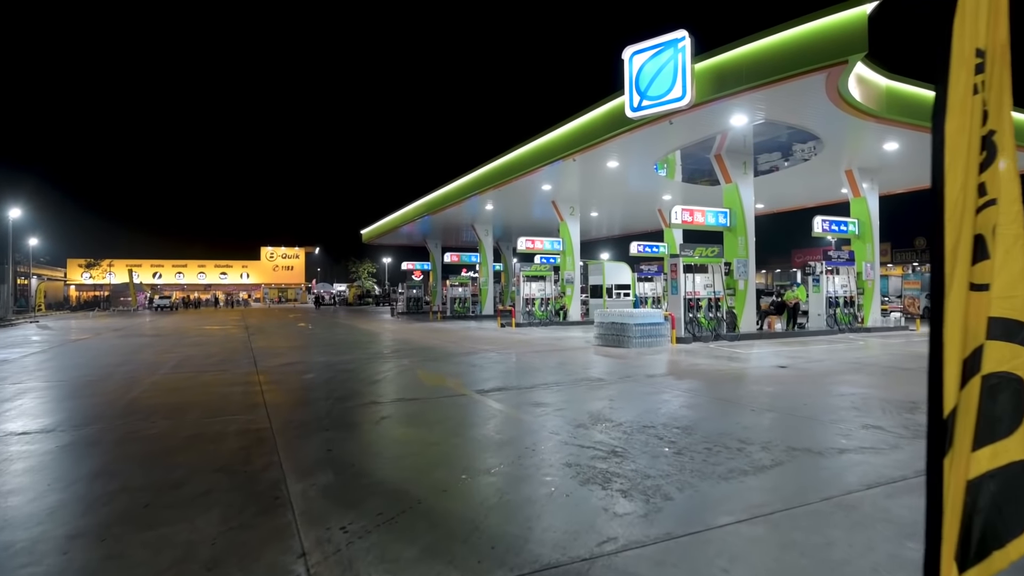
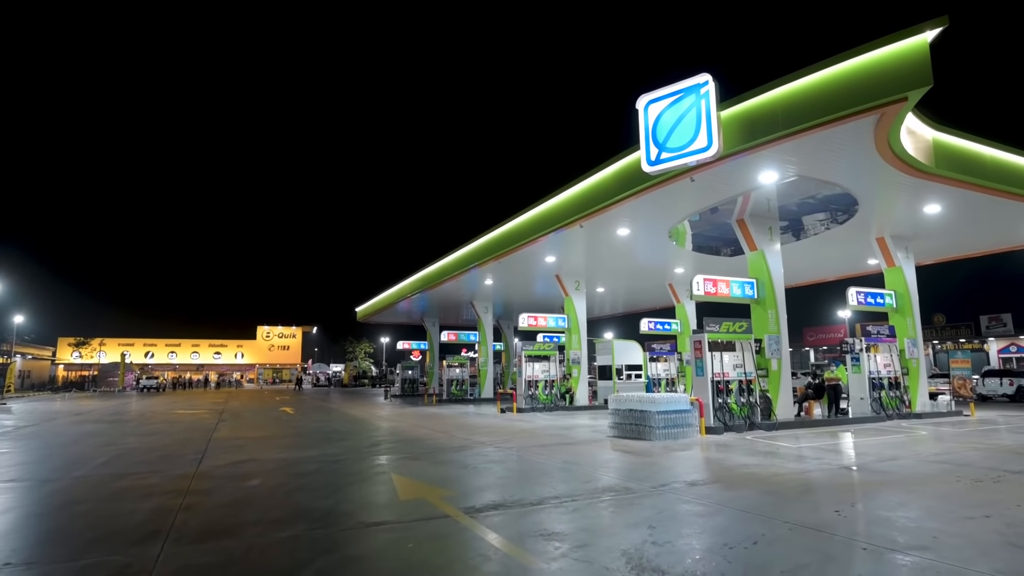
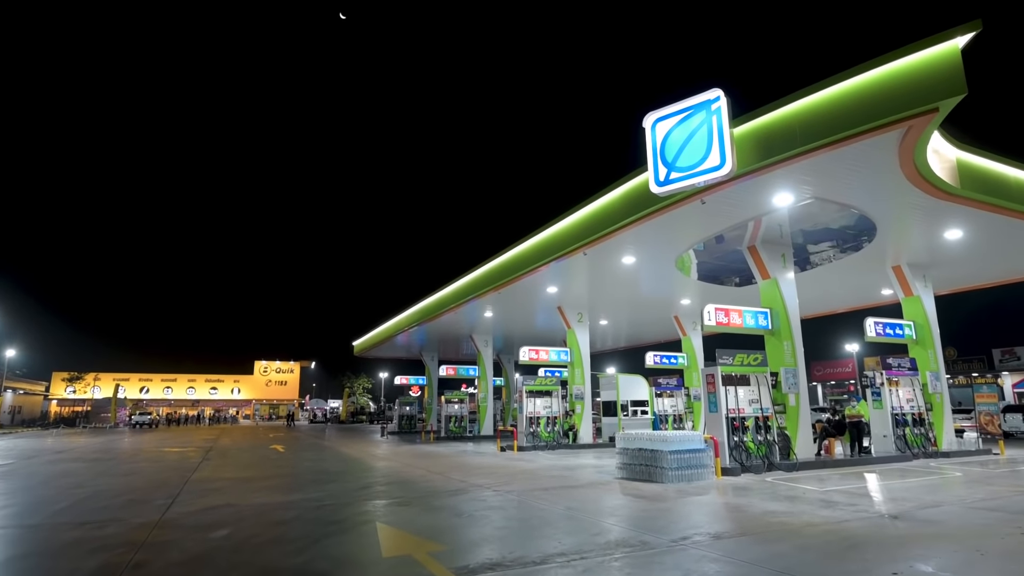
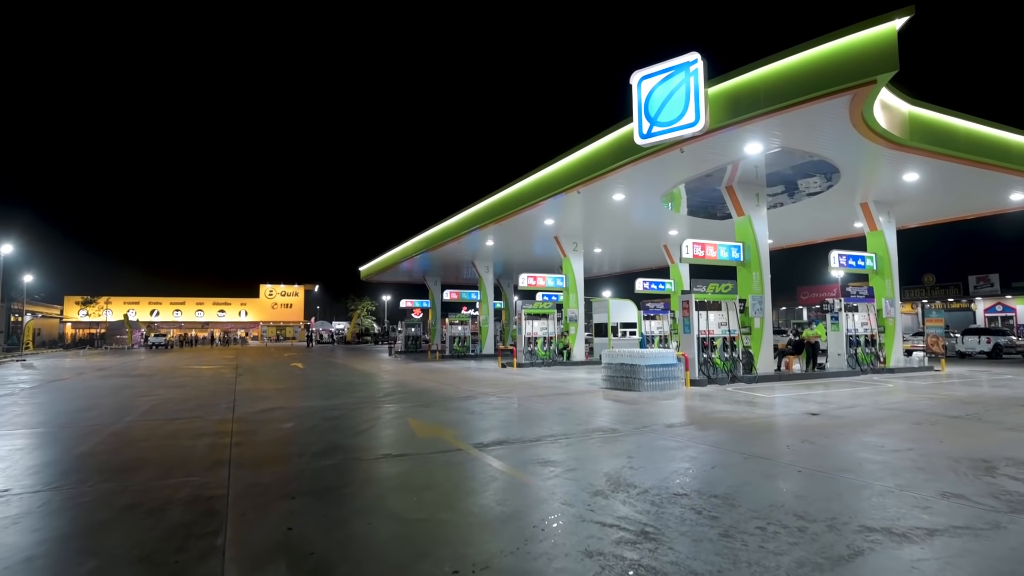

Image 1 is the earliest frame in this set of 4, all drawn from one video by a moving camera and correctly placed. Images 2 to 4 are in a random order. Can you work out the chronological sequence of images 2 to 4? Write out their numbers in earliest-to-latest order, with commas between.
4, 2, 3
